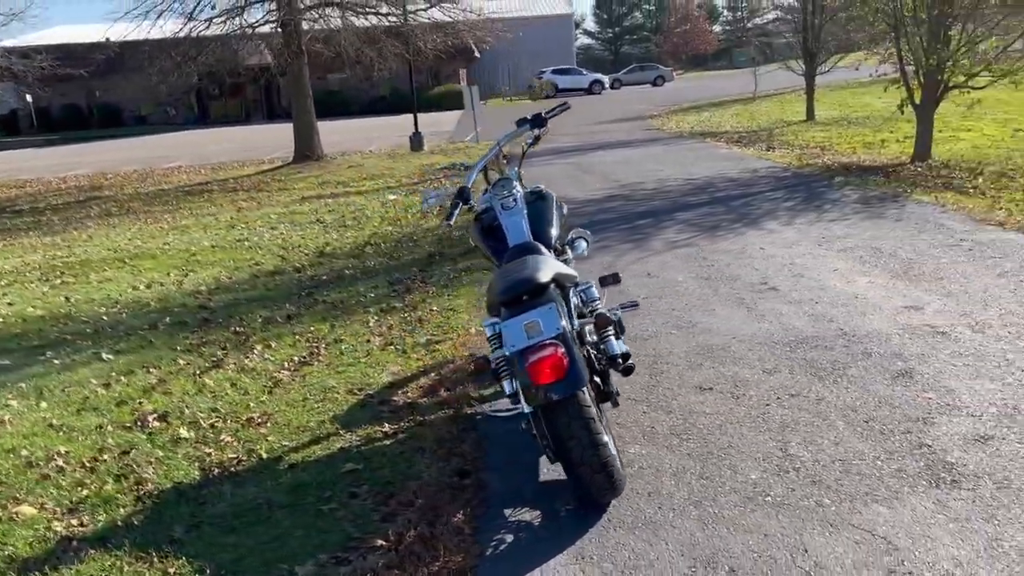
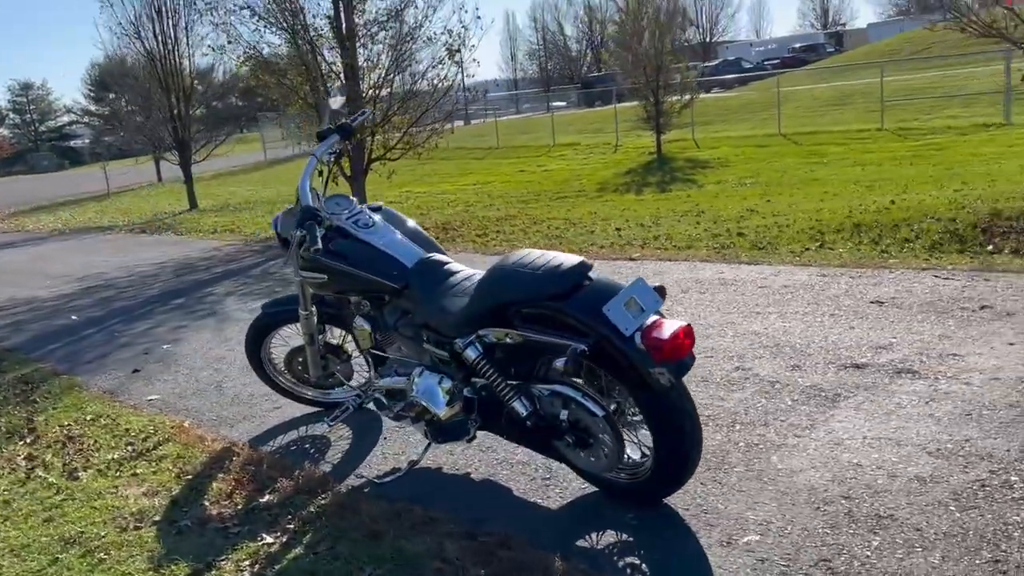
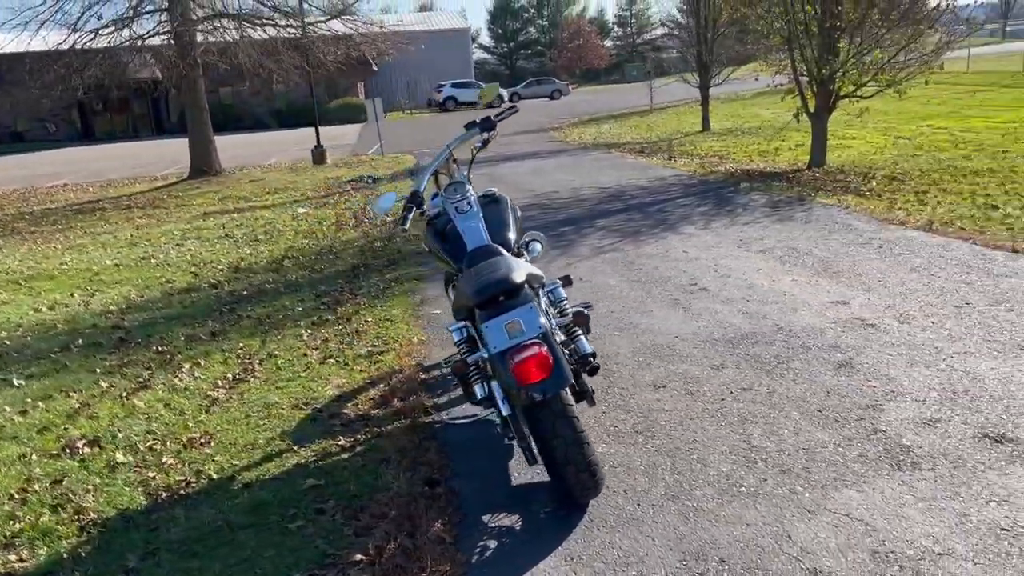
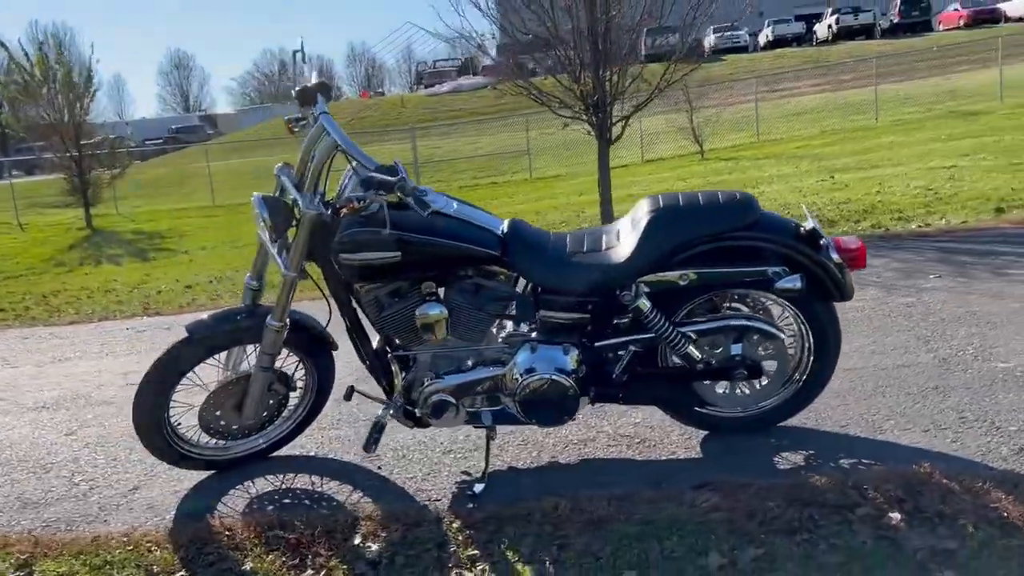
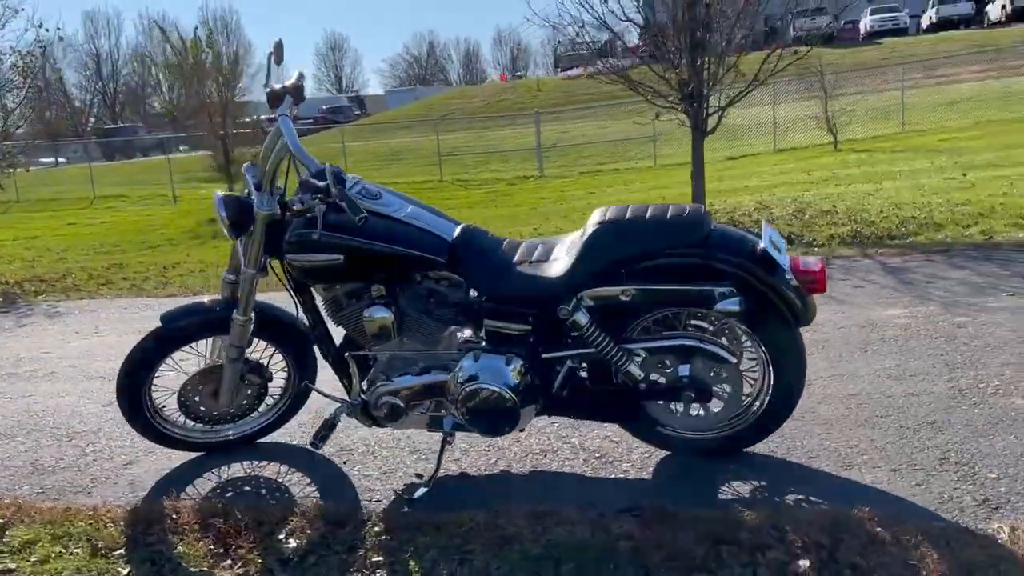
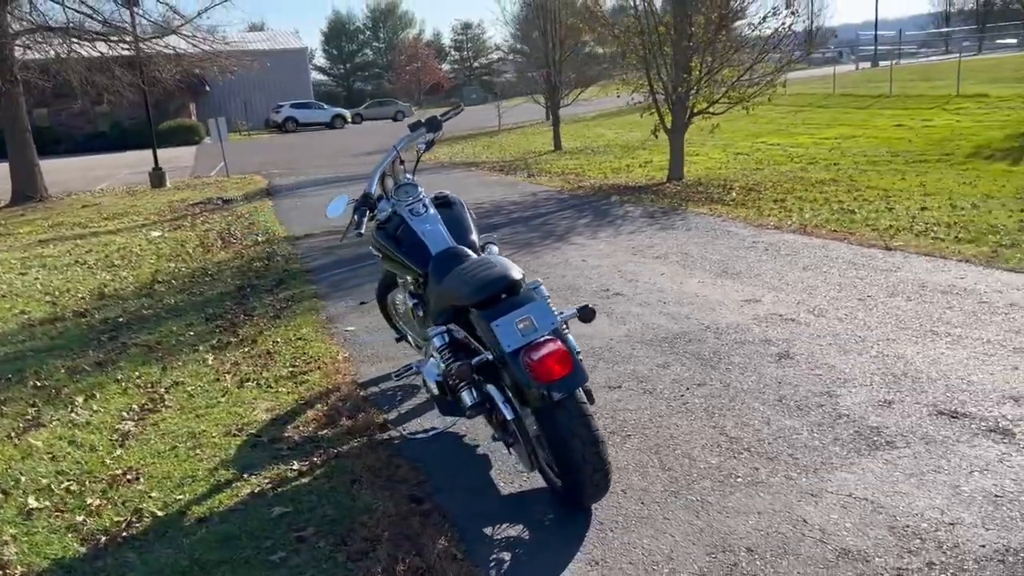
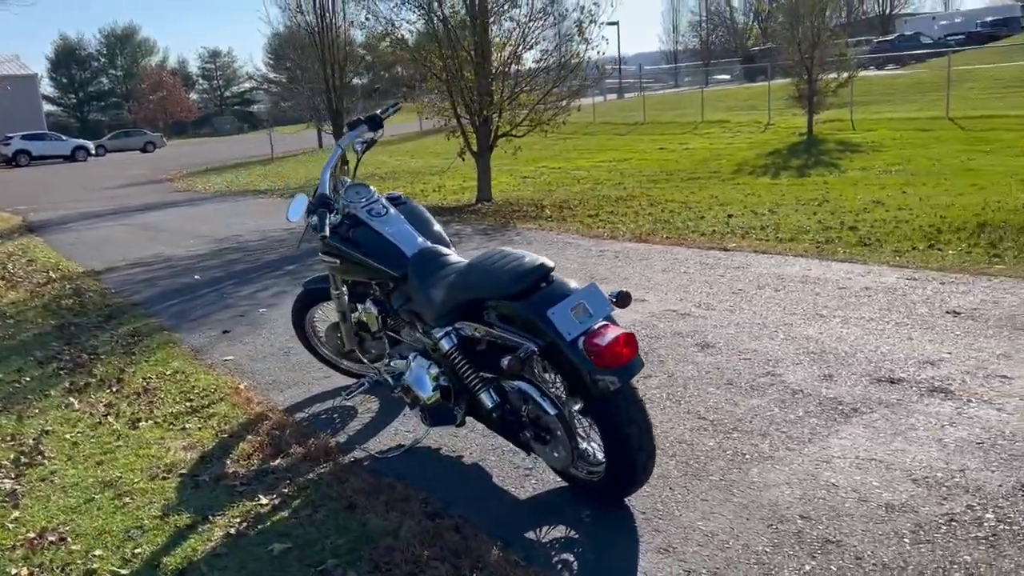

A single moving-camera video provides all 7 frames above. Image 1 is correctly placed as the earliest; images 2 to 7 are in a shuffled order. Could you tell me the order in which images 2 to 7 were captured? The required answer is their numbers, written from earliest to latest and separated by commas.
3, 6, 7, 2, 5, 4
